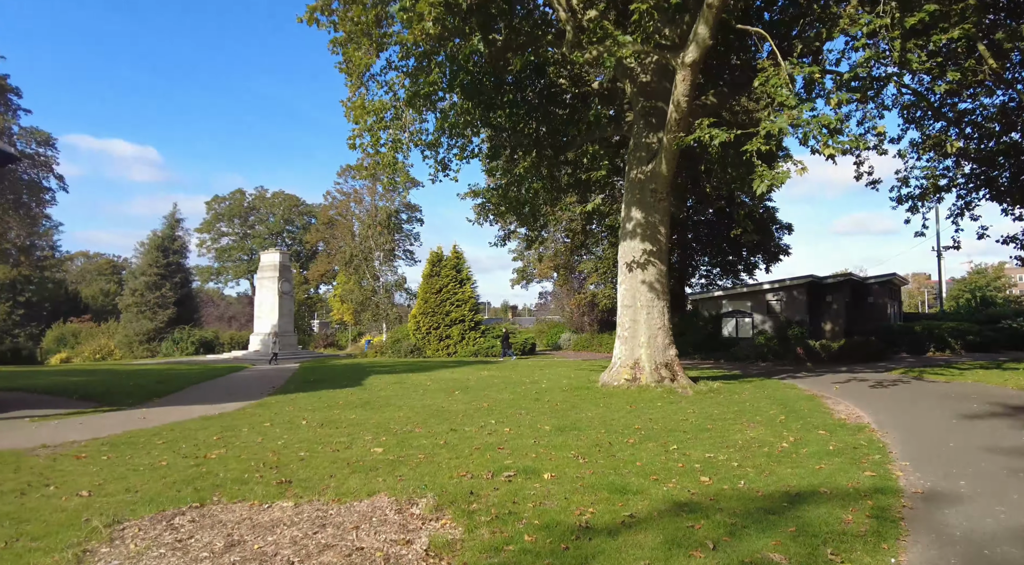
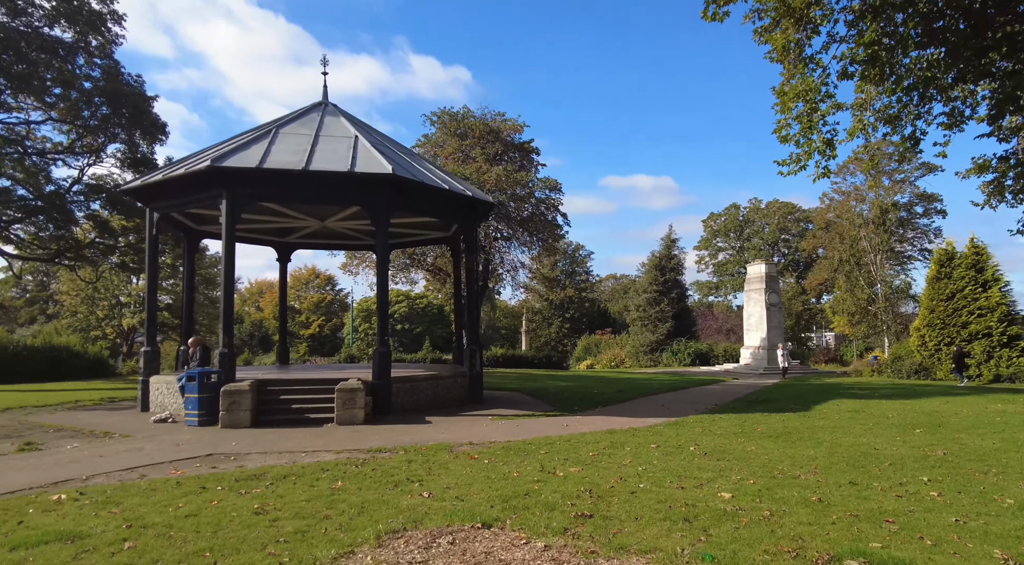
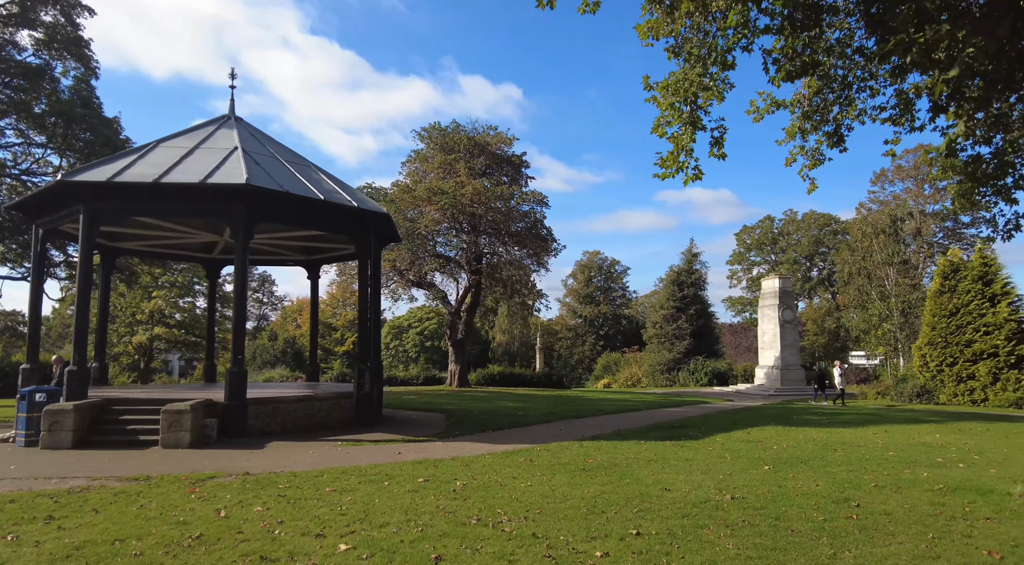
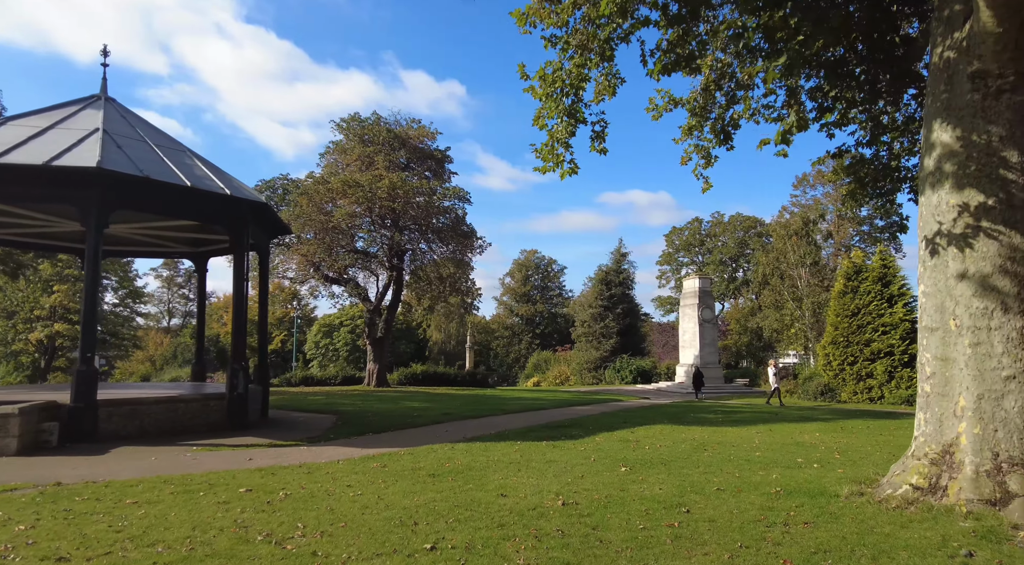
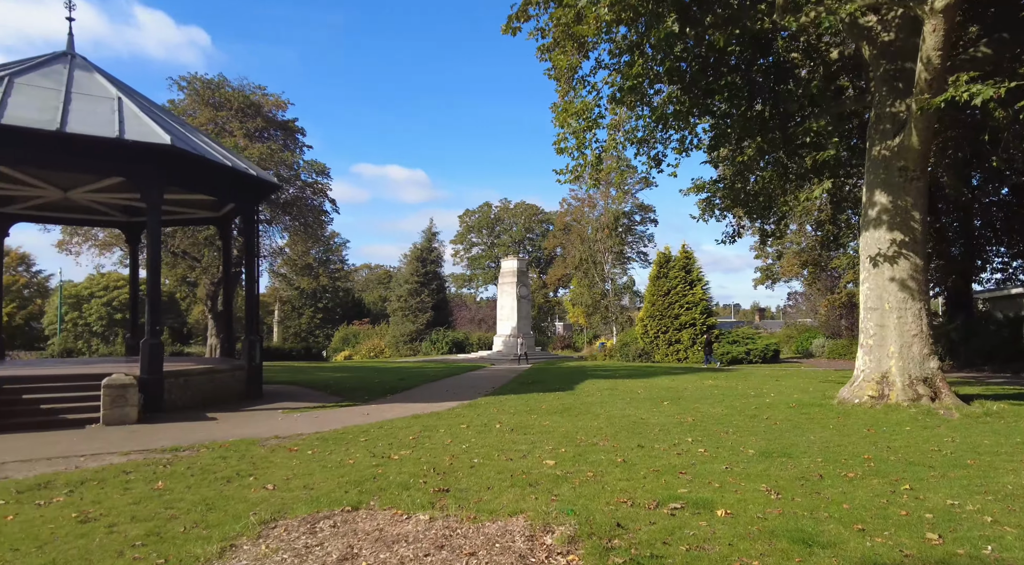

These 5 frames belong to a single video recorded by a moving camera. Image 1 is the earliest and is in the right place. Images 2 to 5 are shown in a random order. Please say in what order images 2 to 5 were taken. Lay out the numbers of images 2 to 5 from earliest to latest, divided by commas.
5, 2, 3, 4
